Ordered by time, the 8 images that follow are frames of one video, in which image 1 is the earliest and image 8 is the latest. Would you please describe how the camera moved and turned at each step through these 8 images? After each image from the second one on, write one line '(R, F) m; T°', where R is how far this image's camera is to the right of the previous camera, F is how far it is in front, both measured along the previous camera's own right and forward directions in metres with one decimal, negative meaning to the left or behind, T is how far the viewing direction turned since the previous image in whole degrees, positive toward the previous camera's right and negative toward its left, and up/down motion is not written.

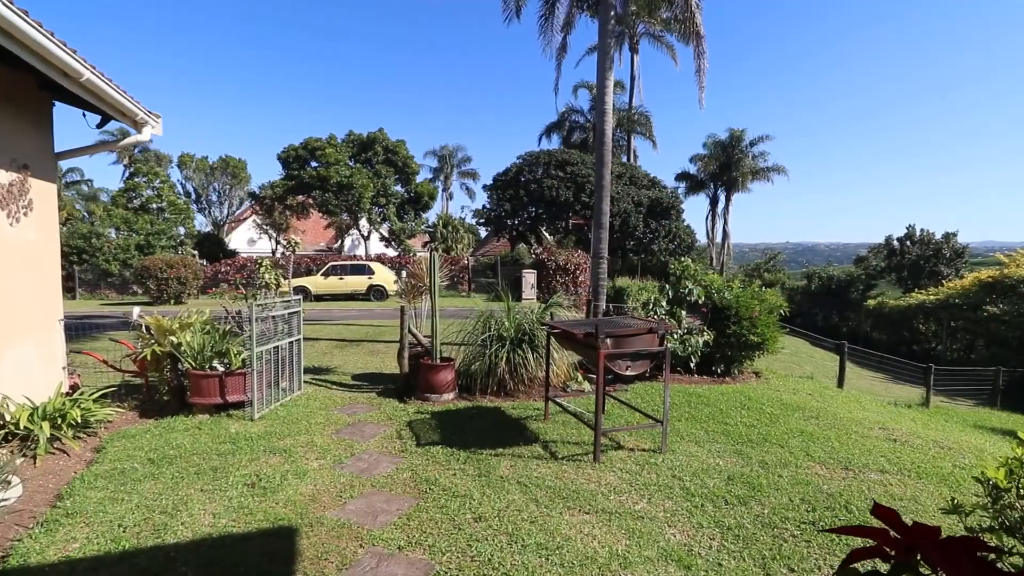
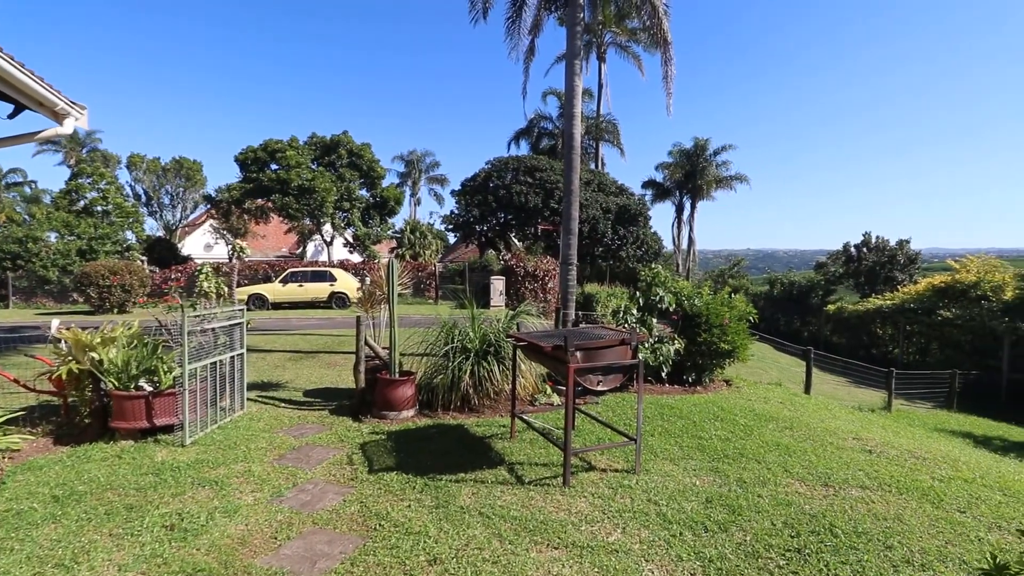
(+0.1, +0.4) m; +4°
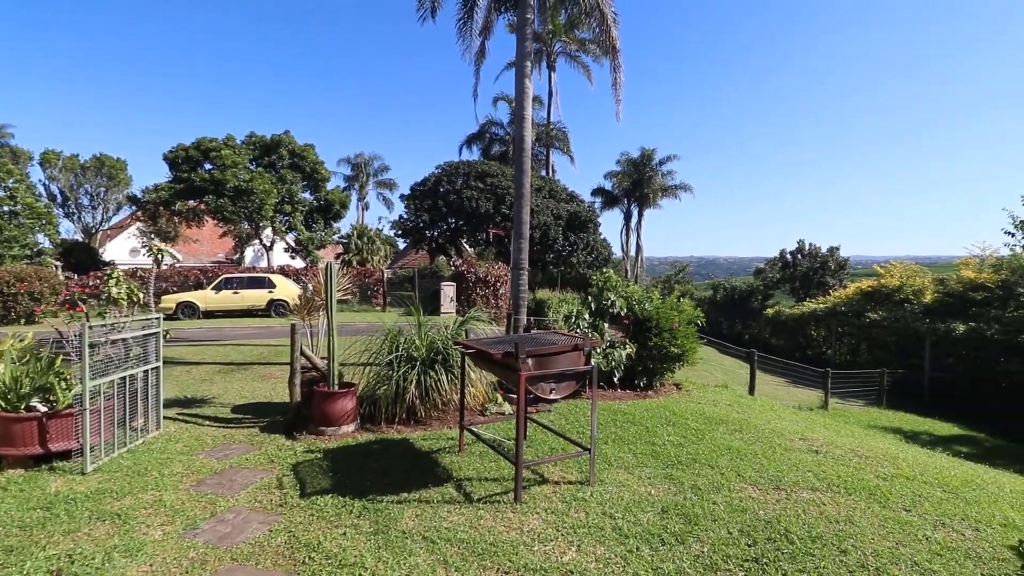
(0.0, +0.2) m; +6°
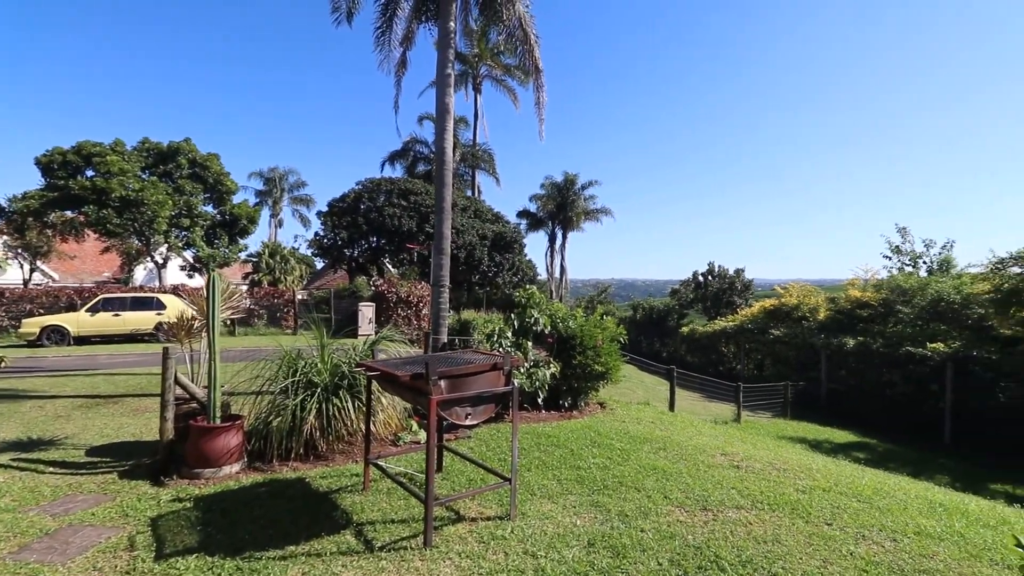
(+0.1, +0.4) m; +9°
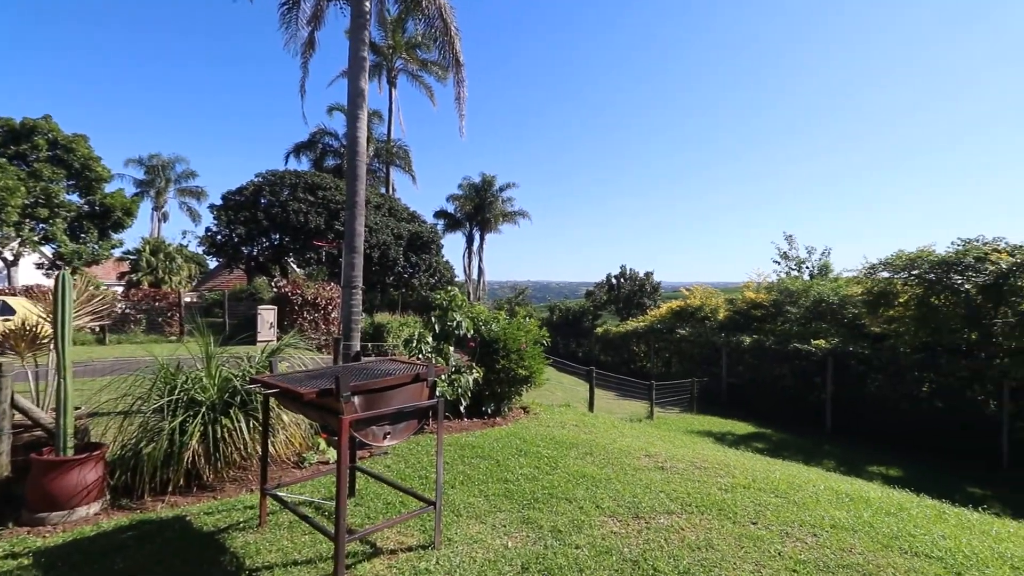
(-0.1, +0.3) m; +10°
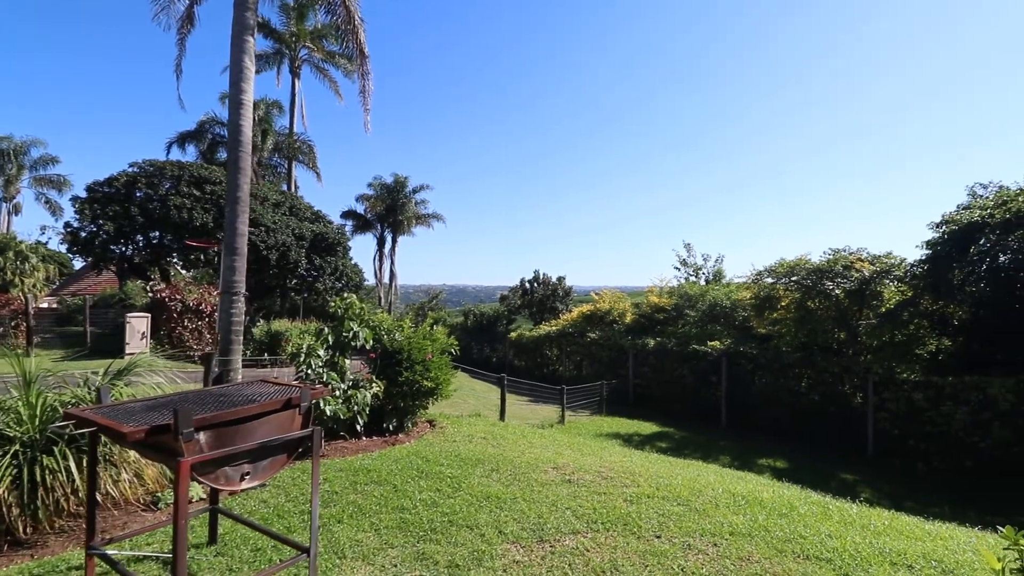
(+0.2, +0.3) m; +10°
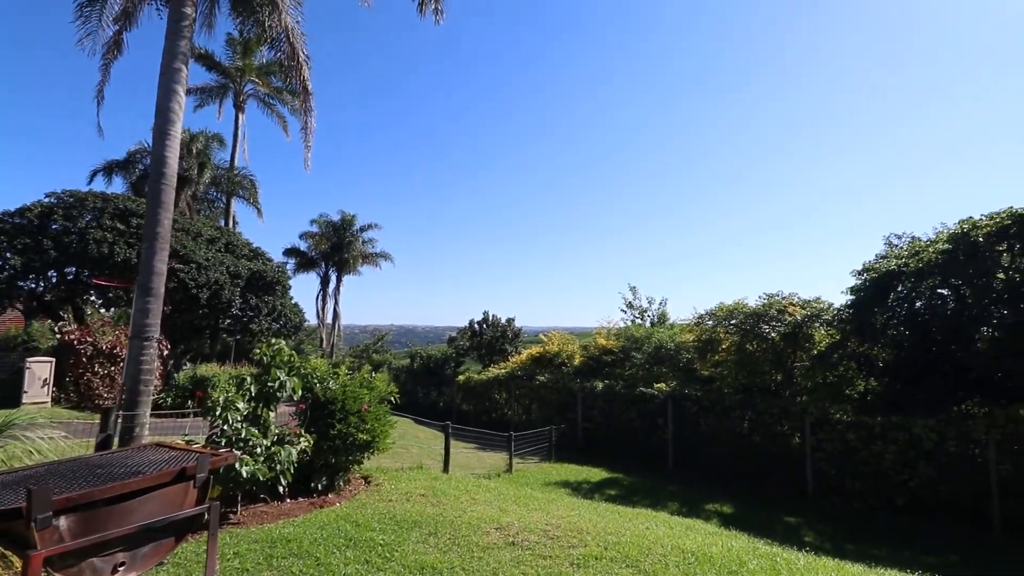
(+0.1, +0.2) m; +6°
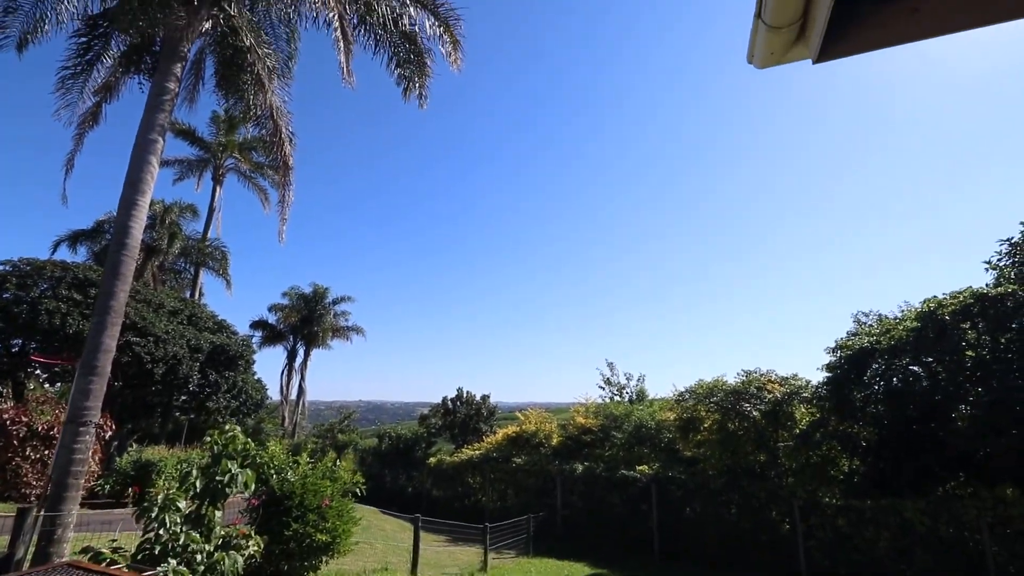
(-0.1, +0.2) m; +3°
